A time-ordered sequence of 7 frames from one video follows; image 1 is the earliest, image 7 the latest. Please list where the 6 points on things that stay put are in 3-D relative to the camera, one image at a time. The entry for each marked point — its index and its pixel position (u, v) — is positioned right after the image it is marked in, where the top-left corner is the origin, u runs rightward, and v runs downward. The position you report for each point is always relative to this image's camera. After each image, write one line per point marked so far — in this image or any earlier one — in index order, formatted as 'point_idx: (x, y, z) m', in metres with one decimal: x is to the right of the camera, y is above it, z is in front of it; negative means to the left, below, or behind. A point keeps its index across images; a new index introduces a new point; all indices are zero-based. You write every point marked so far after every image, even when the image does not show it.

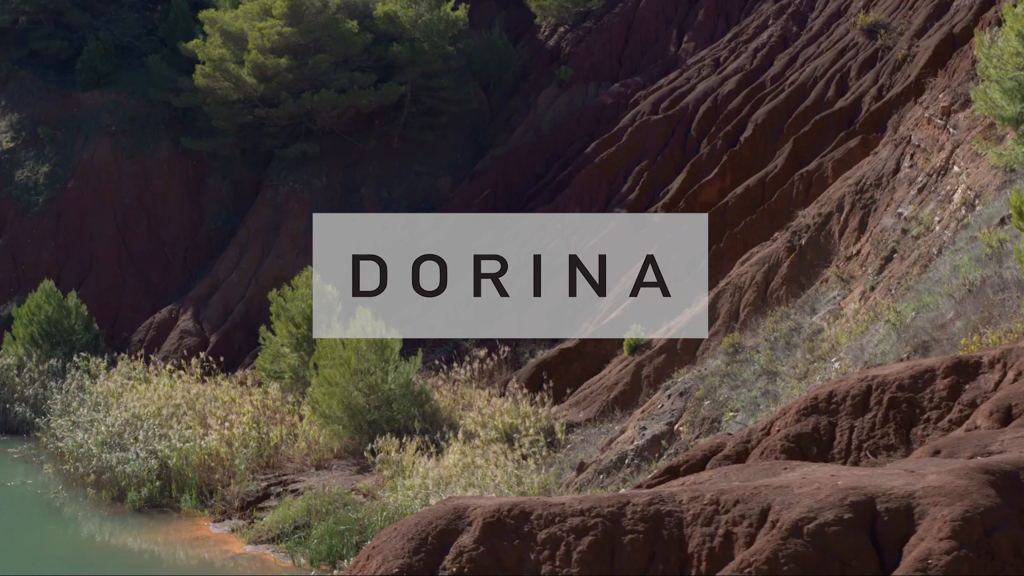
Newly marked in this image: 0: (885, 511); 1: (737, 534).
0: (+1.0, -0.6, +2.5) m
1: (+0.6, -0.7, +2.6) m
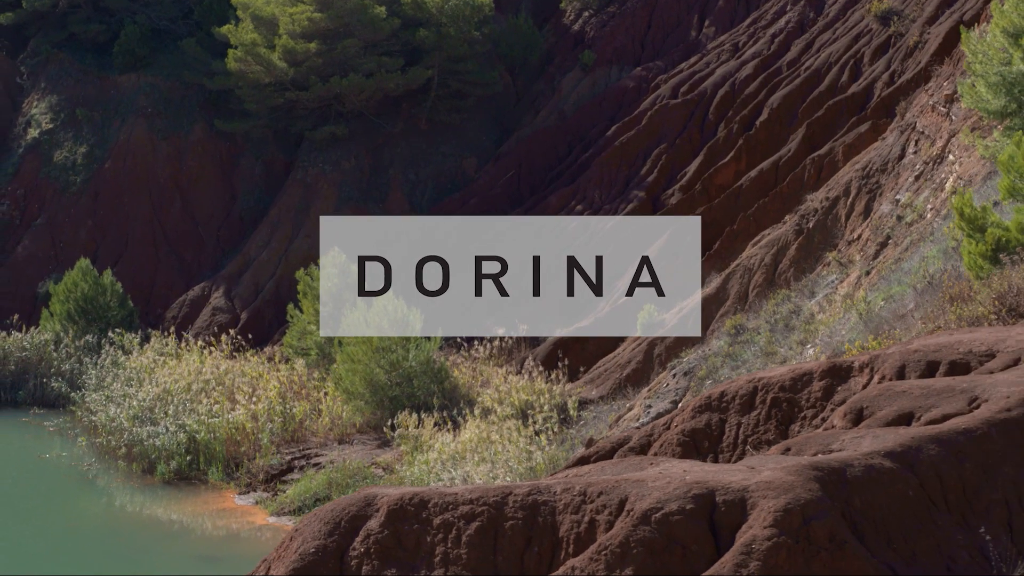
0: (+0.6, -0.6, +2.9) m
1: (+0.3, -0.7, +3.0) m
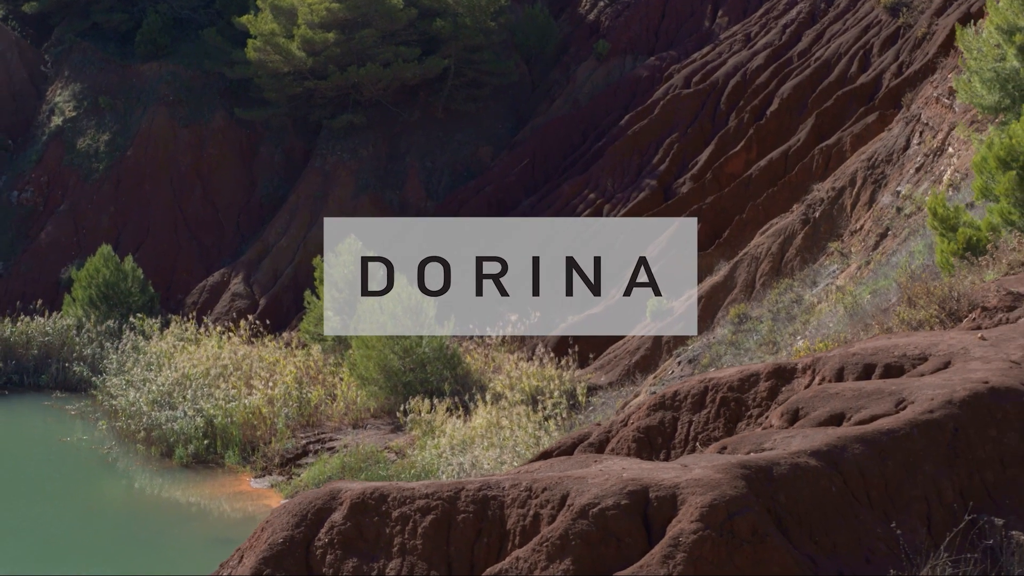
0: (+0.5, -0.7, +3.2) m
1: (+0.1, -0.8, +3.3) m
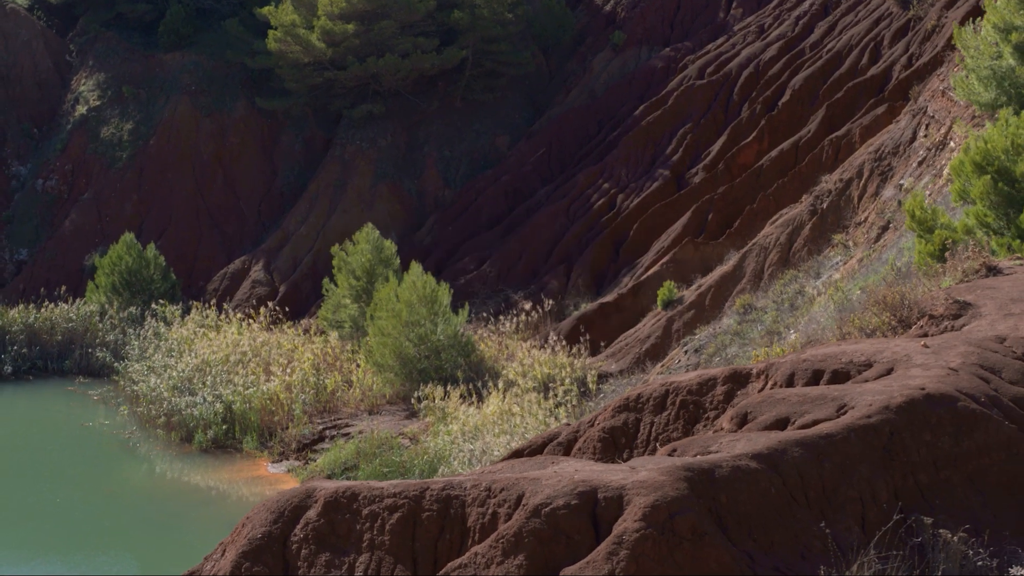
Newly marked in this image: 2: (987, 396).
0: (+0.3, -0.7, +3.4) m
1: (0.0, -0.8, +3.5) m
2: (+1.9, -0.4, +4.0) m
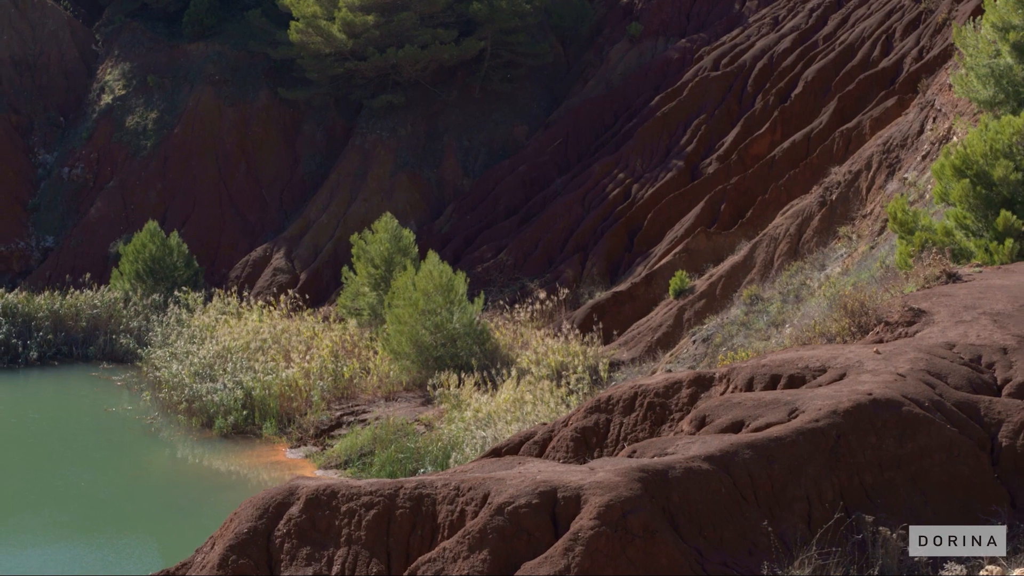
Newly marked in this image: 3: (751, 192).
0: (+0.2, -0.8, +3.7) m
1: (-0.2, -0.9, +3.8) m
2: (+1.7, -0.5, +4.2) m
3: (+4.0, +1.6, +16.8) m
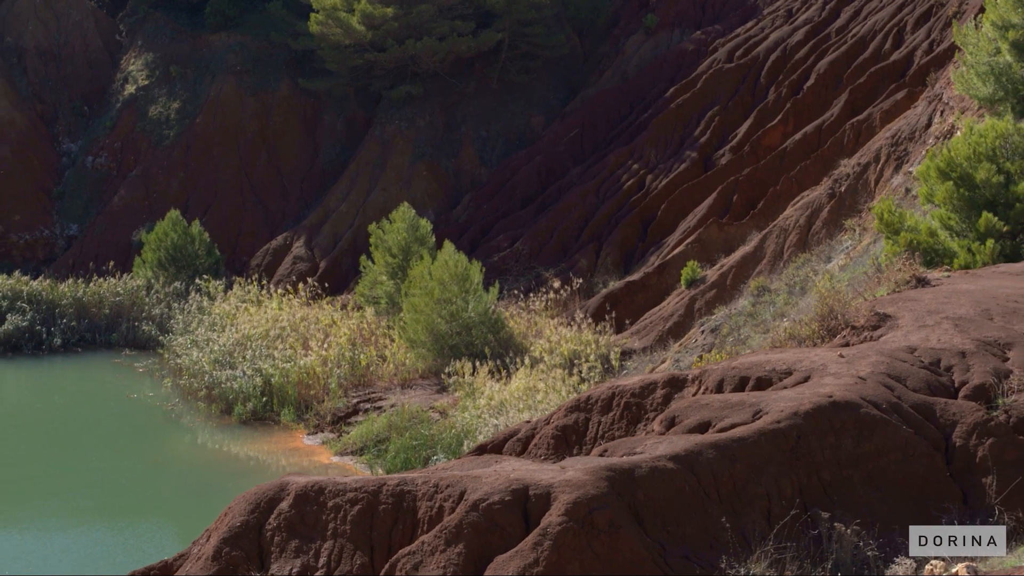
0: (+0.1, -0.8, +3.9) m
1: (-0.3, -0.9, +4.0) m
2: (+1.7, -0.5, +4.4) m
3: (+4.2, +1.8, +17.0) m
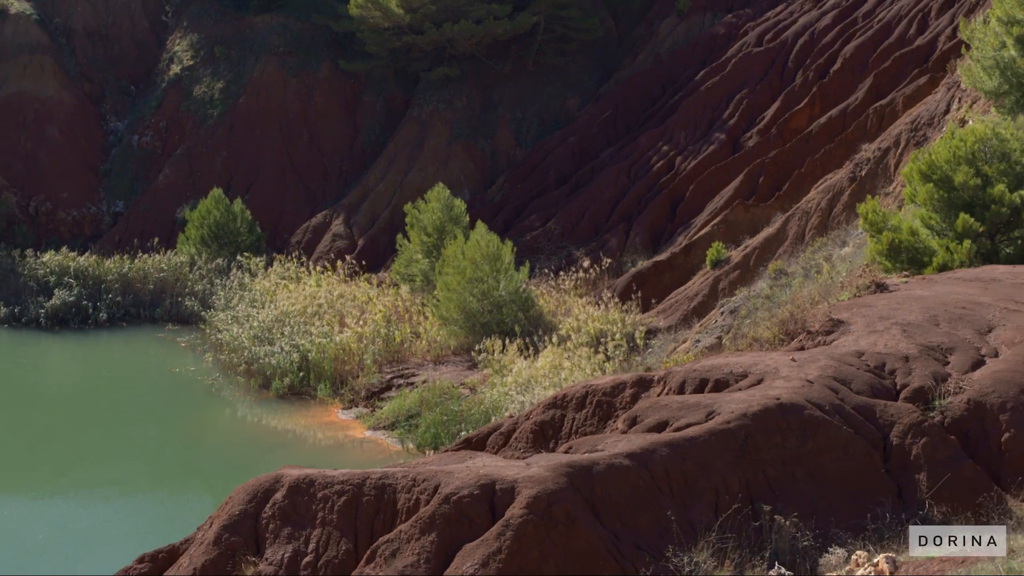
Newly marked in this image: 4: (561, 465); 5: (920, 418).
0: (0.0, -0.9, +4.3) m
1: (-0.4, -0.9, +4.5) m
2: (+1.5, -0.5, +4.7) m
3: (+4.7, +2.1, +17.1) m
4: (+0.2, -0.8, +4.4) m
5: (+2.0, -0.6, +4.9) m
